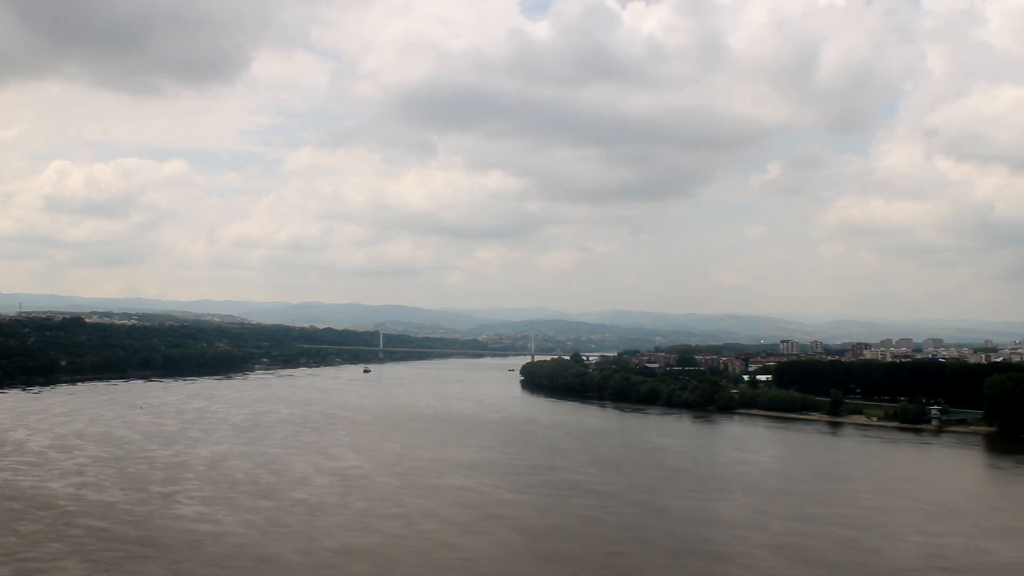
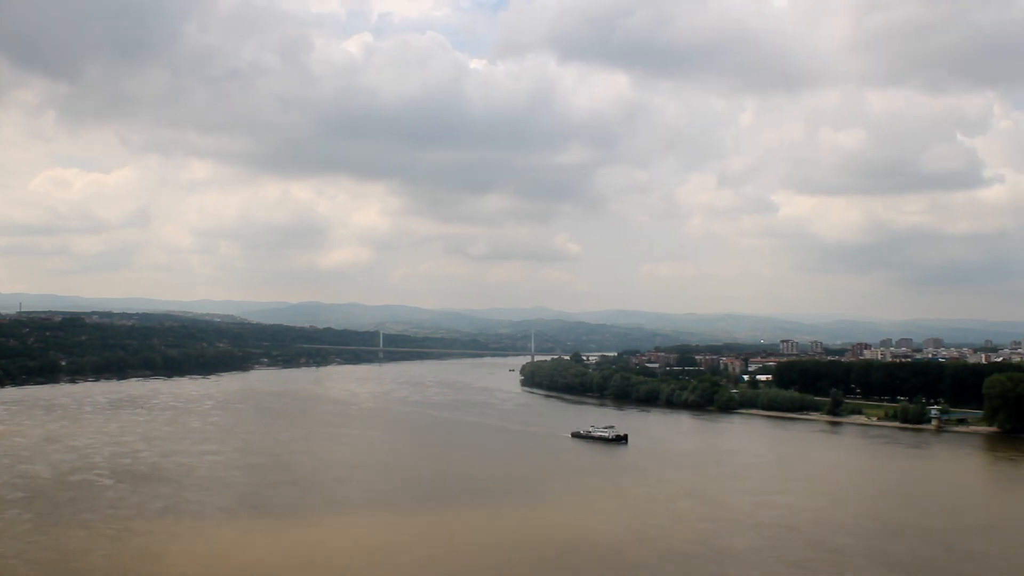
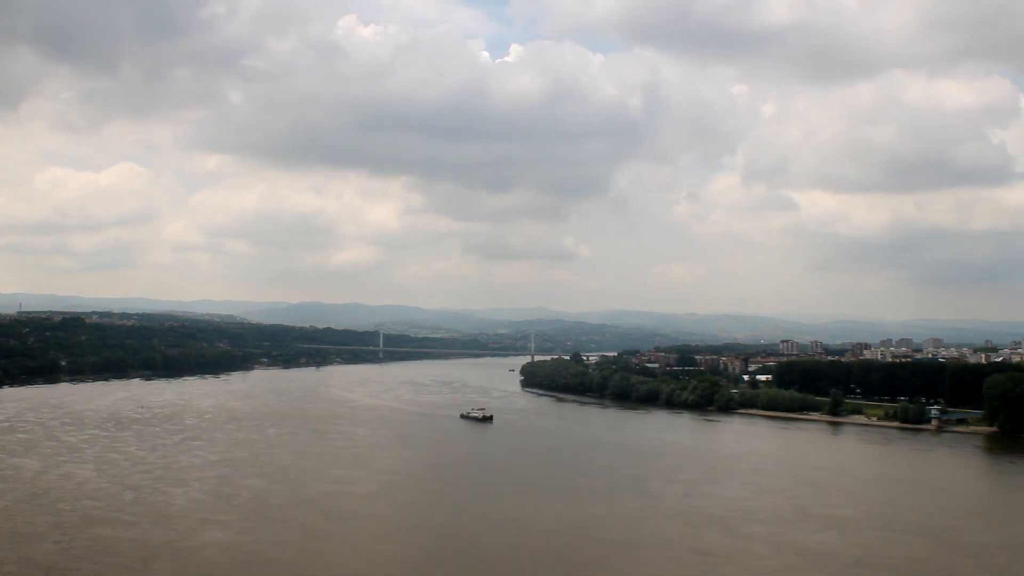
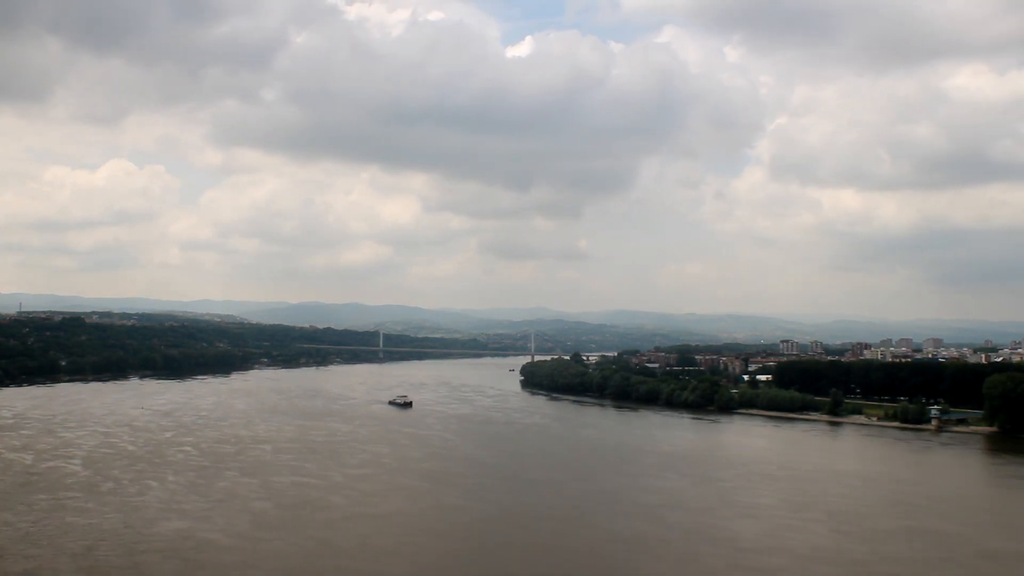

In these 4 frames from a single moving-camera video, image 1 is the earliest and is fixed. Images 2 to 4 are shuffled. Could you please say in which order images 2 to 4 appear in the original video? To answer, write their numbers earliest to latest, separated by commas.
4, 3, 2
